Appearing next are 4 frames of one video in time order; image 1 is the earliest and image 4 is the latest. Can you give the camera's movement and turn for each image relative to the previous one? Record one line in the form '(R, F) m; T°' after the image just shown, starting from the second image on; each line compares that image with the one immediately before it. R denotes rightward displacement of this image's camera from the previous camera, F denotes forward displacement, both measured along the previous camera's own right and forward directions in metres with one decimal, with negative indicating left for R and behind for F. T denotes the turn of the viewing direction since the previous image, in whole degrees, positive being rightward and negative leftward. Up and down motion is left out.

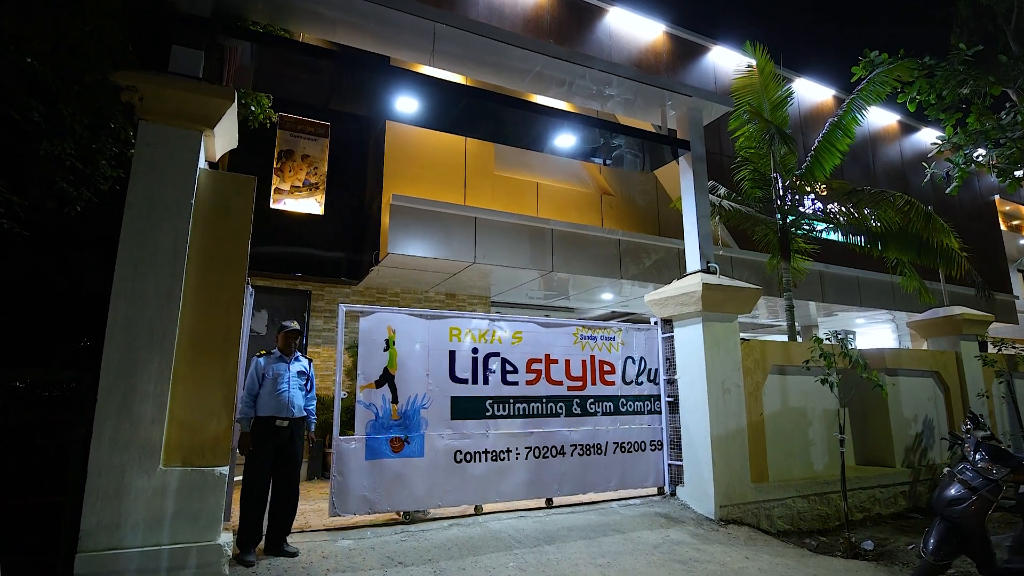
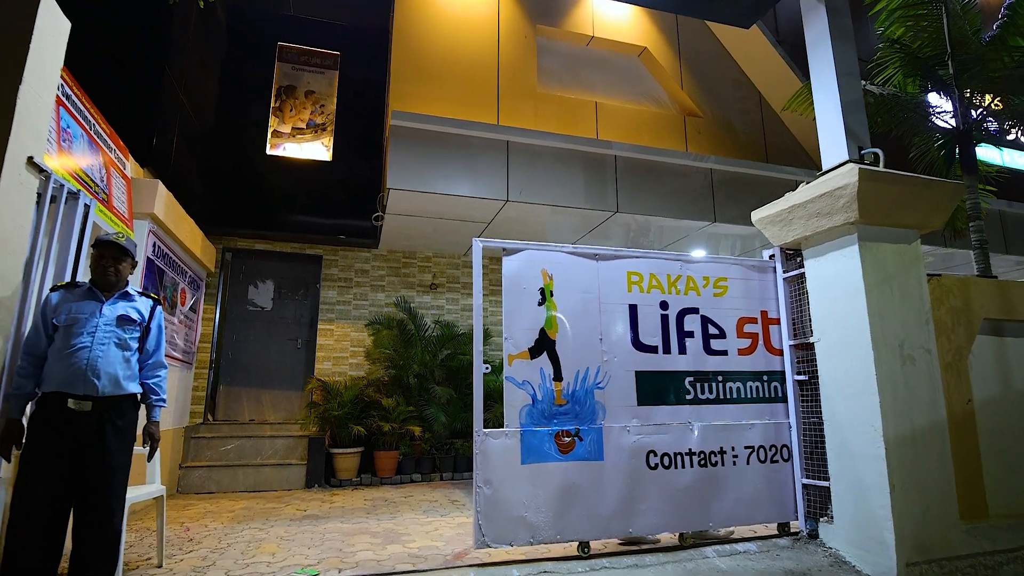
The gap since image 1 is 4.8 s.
(+0.4, +2.0) m; -9°
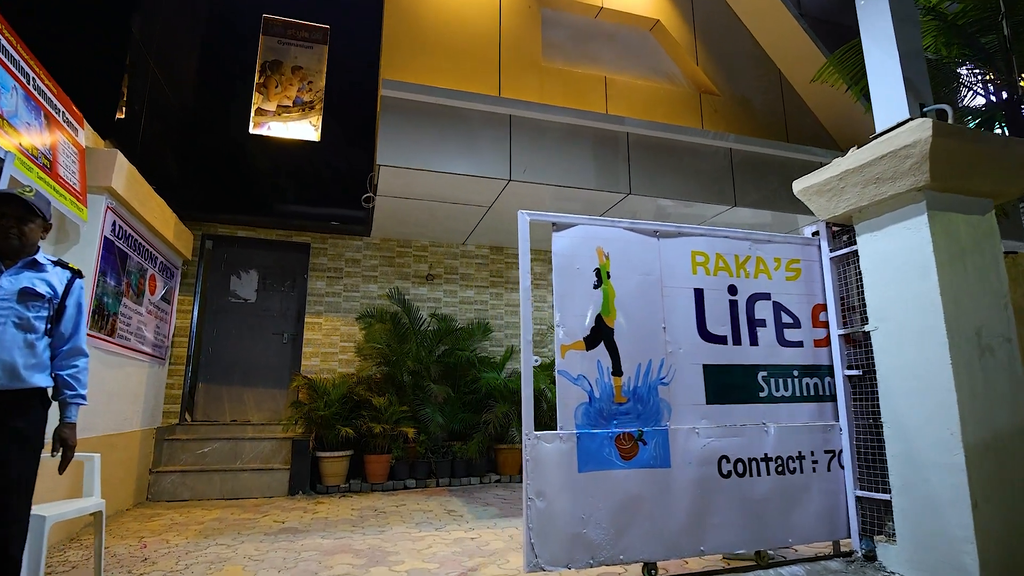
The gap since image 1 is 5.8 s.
(0.0, +0.5) m; 0°
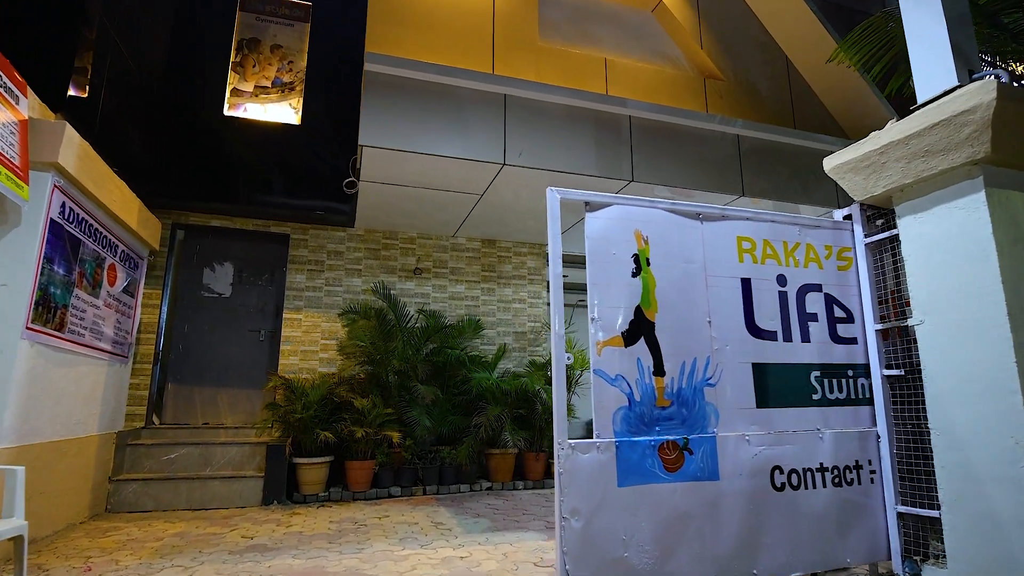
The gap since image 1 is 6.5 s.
(0.0, +0.4) m; +1°
